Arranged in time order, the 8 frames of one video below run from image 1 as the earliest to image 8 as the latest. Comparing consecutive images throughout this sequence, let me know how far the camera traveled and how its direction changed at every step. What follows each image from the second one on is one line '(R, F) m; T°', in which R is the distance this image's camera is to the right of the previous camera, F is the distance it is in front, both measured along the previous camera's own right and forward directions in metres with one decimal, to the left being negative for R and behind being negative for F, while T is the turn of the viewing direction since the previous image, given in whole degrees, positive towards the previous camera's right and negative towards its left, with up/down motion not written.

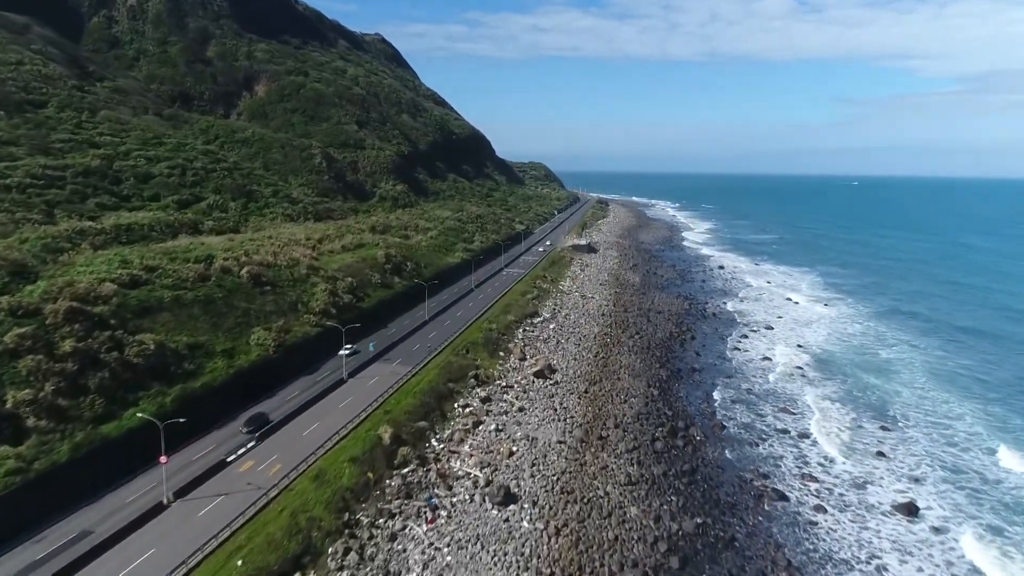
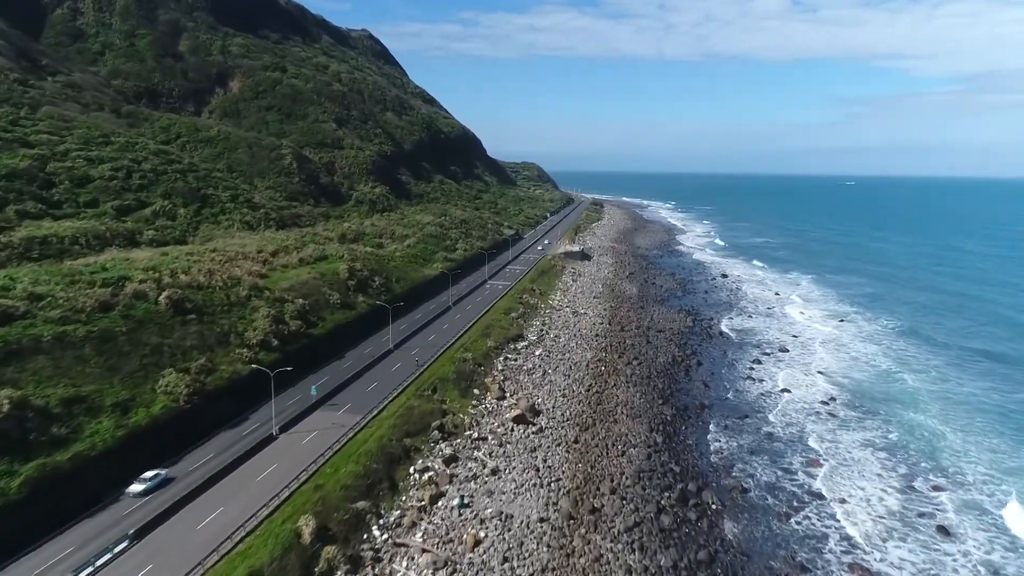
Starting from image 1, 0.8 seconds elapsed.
(+1.0, +6.1) m; 0°
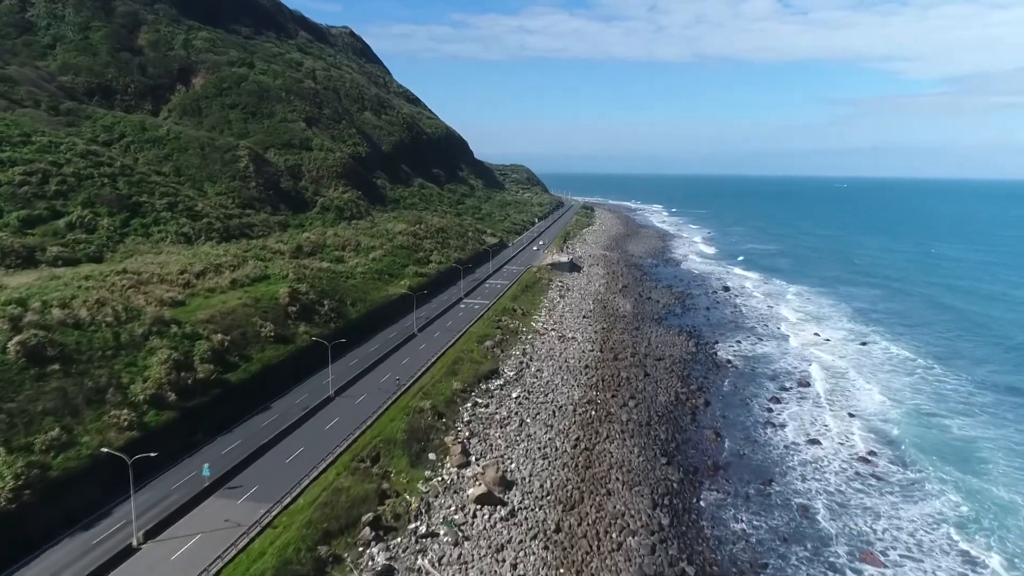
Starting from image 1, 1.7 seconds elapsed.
(+1.1, +6.9) m; +1°
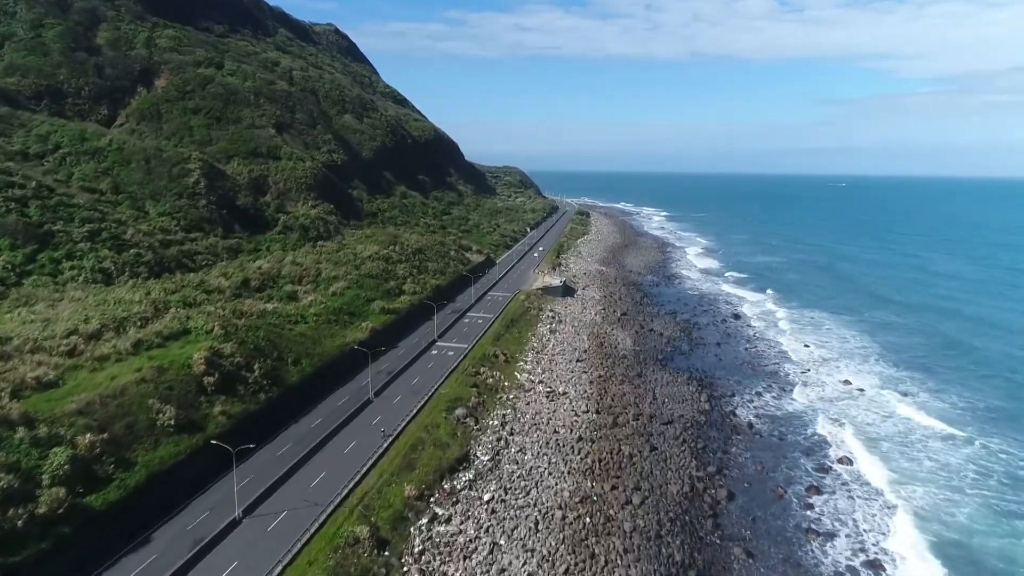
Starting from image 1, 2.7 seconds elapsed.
(+1.0, +7.4) m; 0°
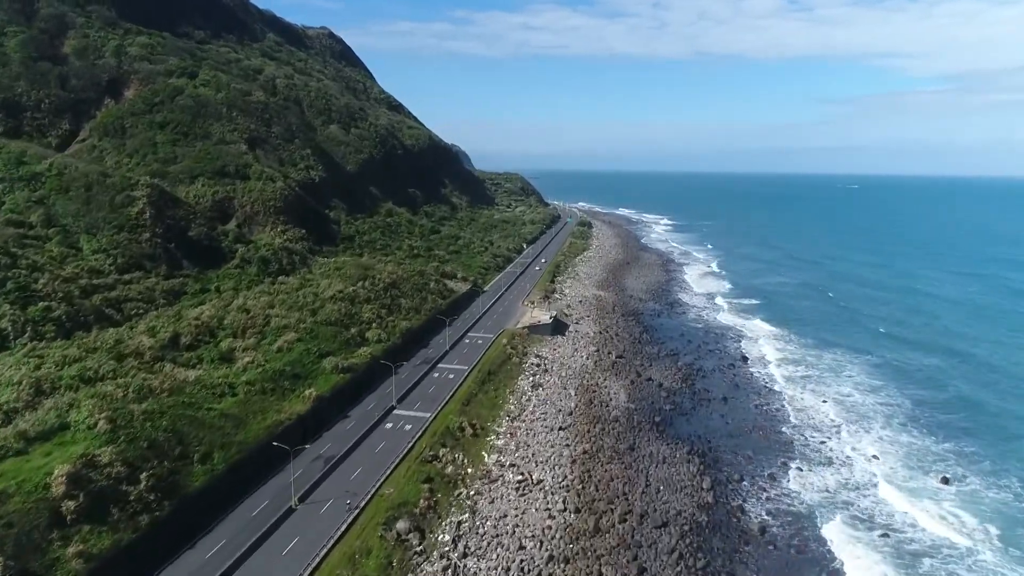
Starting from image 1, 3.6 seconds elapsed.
(+2.2, +6.4) m; -1°
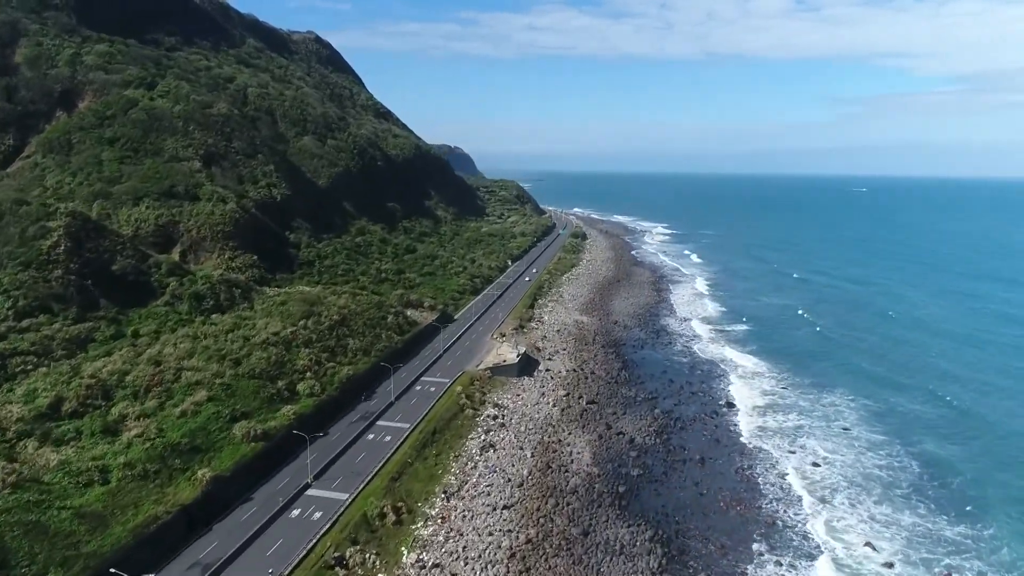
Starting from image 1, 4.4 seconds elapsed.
(+3.8, +5.5) m; -1°
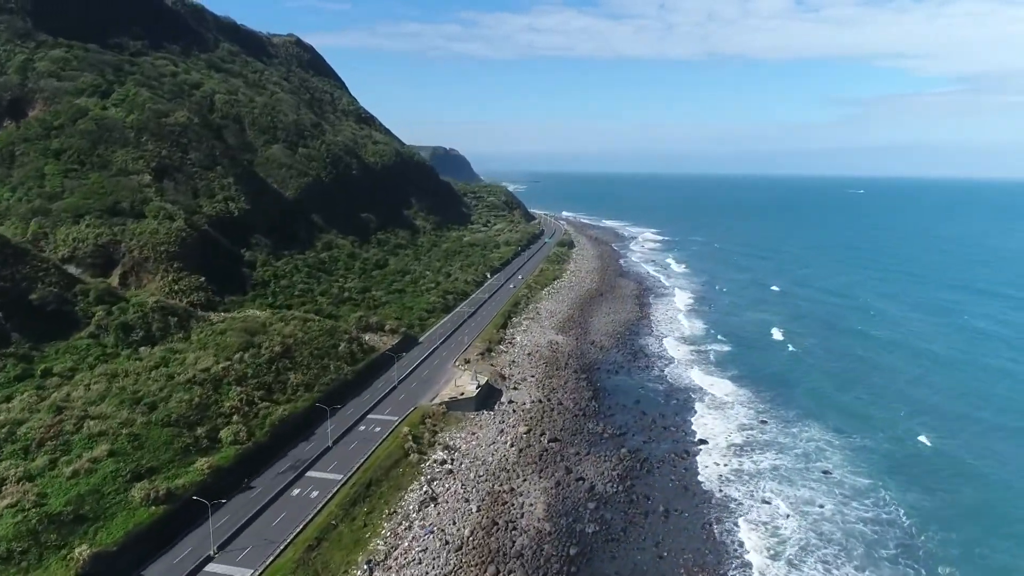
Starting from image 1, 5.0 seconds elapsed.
(+3.3, +3.9) m; 0°
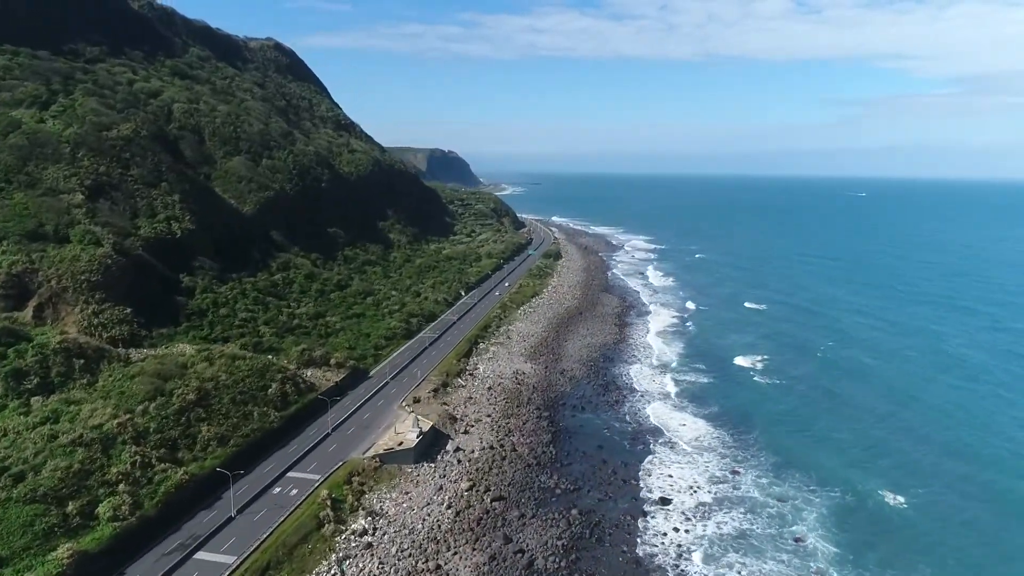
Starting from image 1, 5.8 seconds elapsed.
(+4.3, +5.0) m; 0°
